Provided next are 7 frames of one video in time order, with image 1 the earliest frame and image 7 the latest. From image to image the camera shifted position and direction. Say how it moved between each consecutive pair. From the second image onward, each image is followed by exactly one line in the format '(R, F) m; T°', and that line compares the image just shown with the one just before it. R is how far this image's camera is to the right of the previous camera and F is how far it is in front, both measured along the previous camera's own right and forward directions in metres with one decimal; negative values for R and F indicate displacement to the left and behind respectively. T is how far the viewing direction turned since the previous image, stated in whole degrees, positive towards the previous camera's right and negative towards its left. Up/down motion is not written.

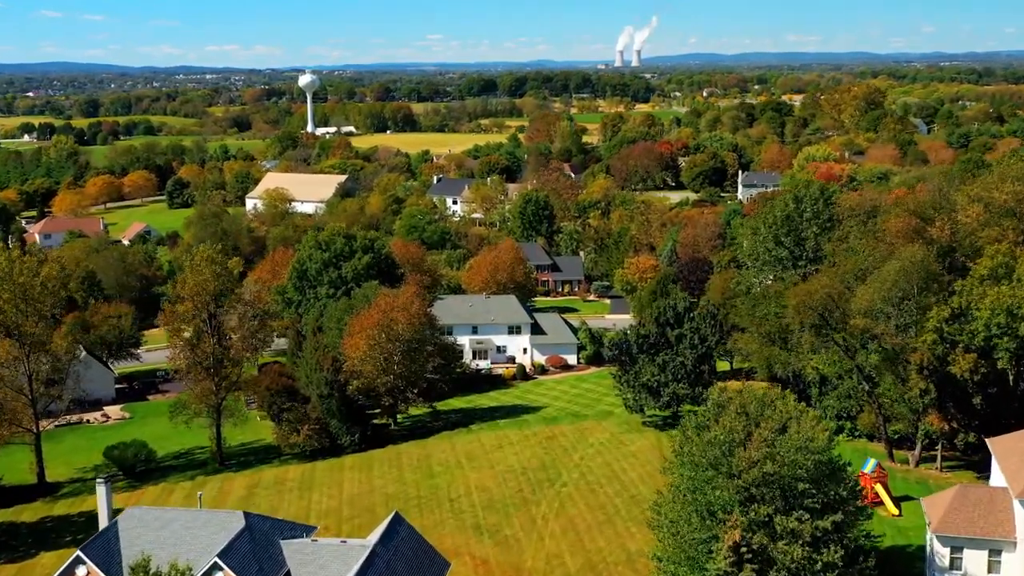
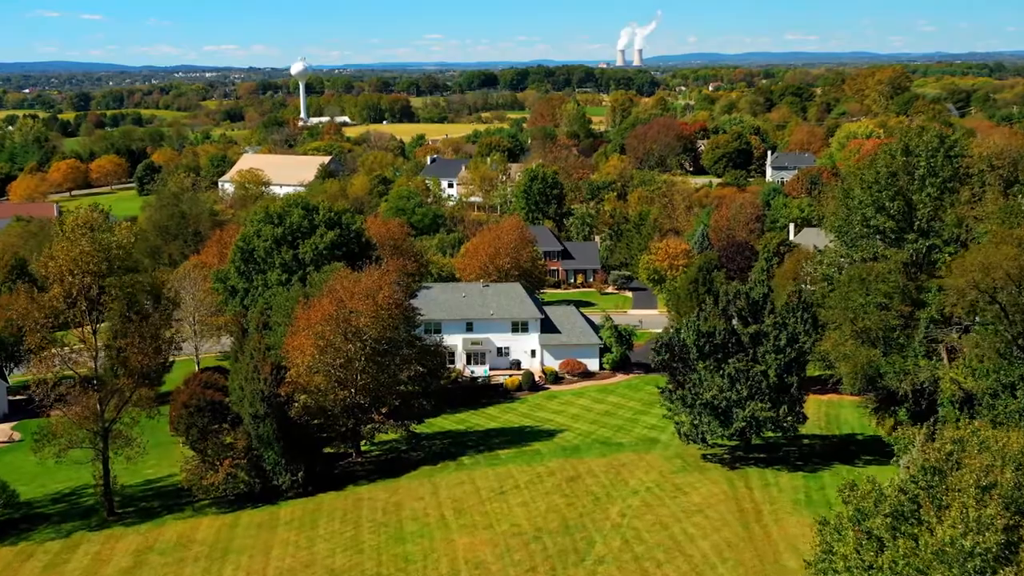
(-0.2, +16.6) m; 0°
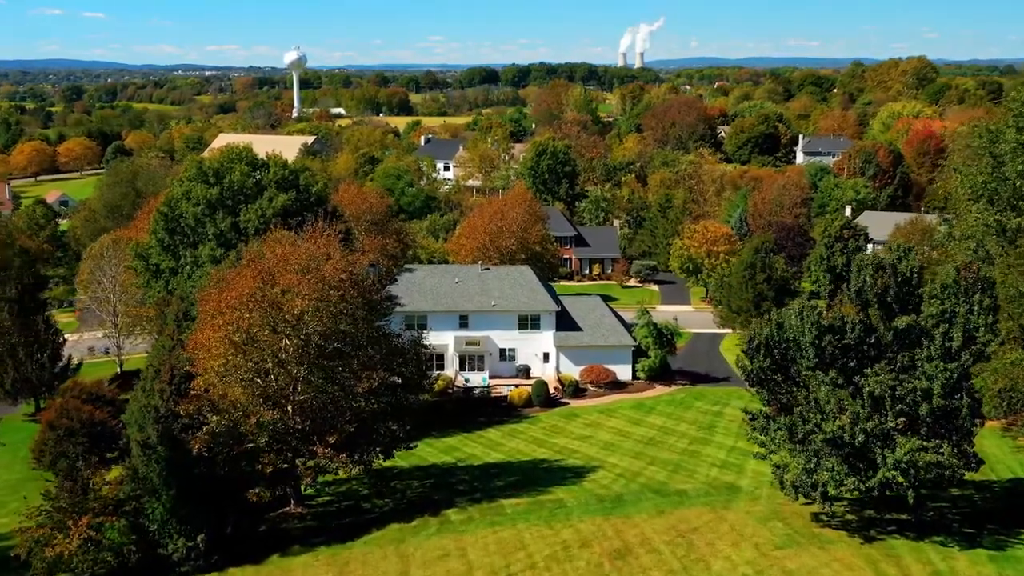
(-0.3, +14.1) m; 0°
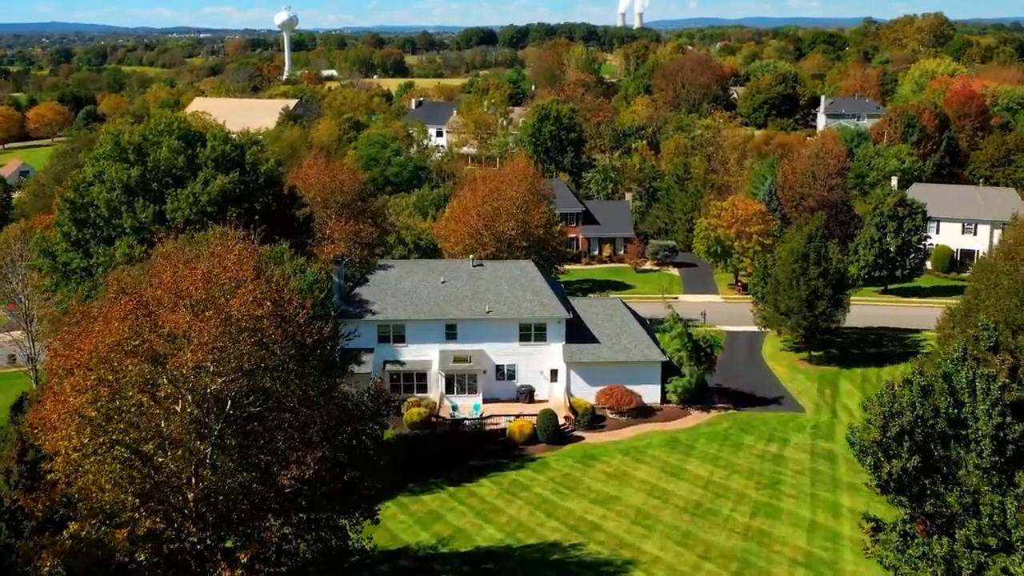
(0.0, +9.5) m; 0°
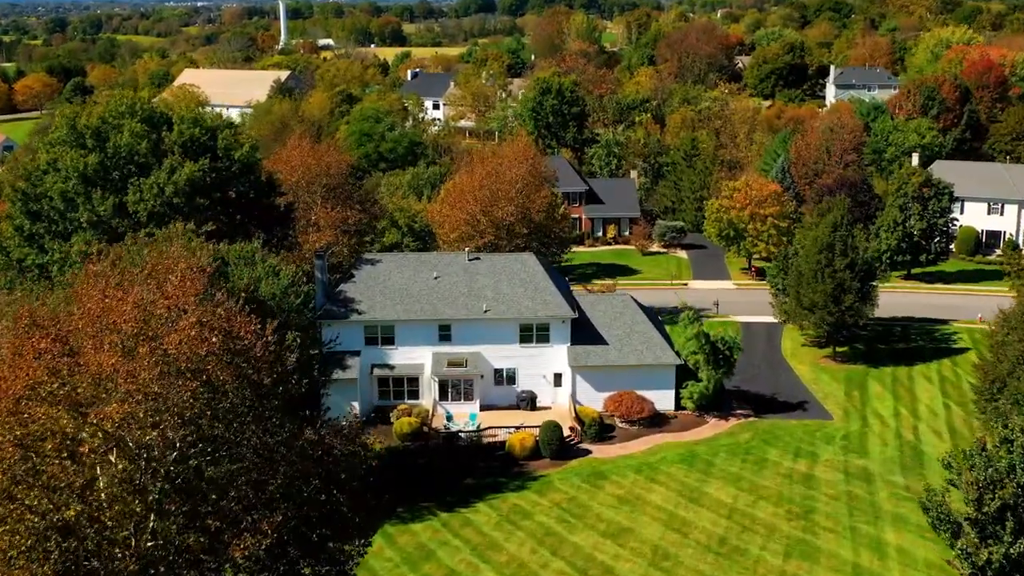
(0.0, +3.4) m; 0°
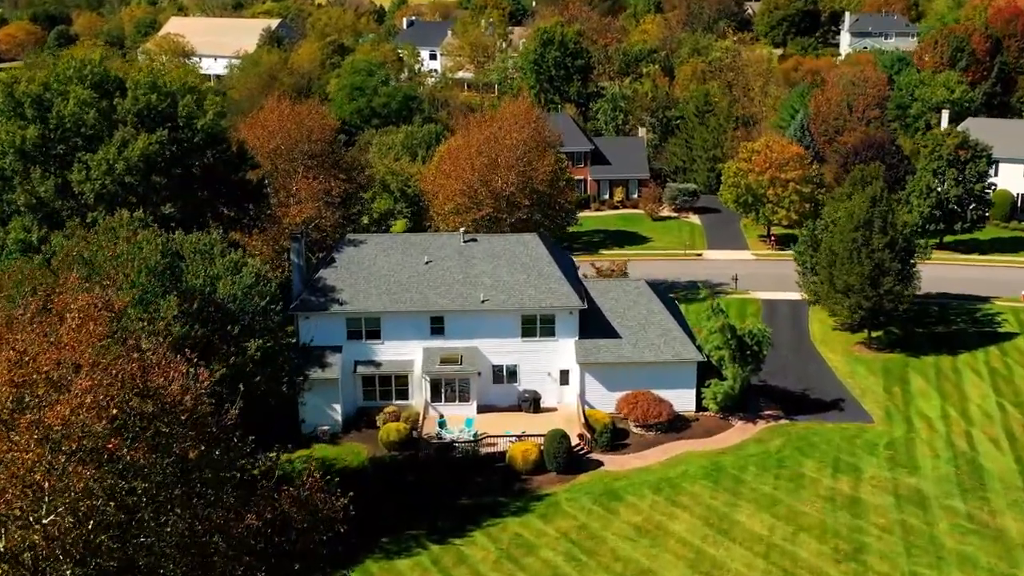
(0.0, +4.0) m; 0°
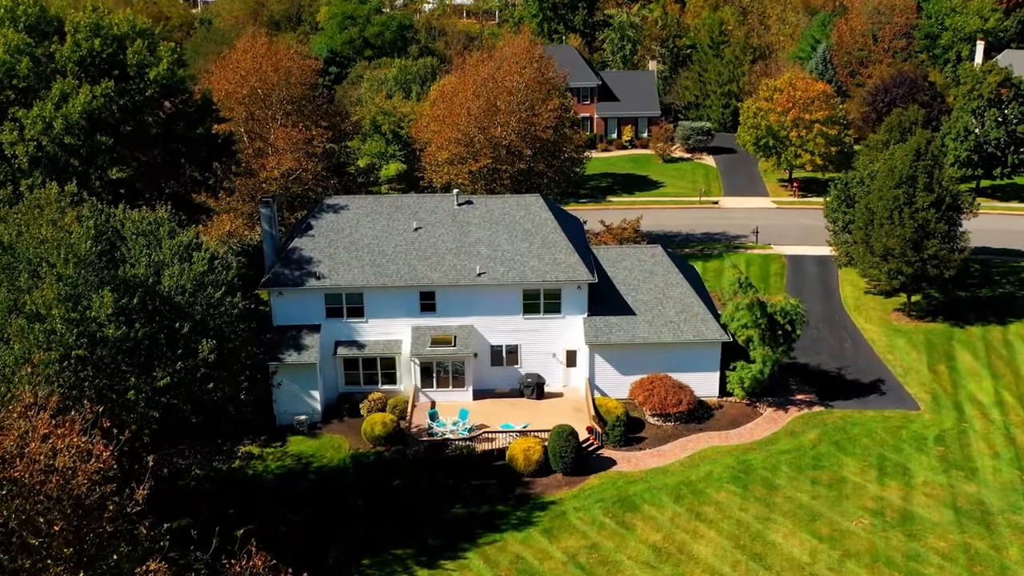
(+0.1, +3.7) m; 0°
